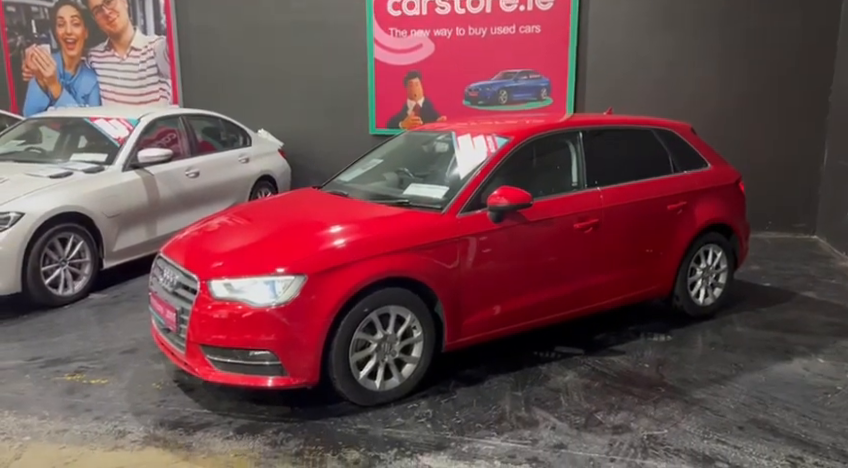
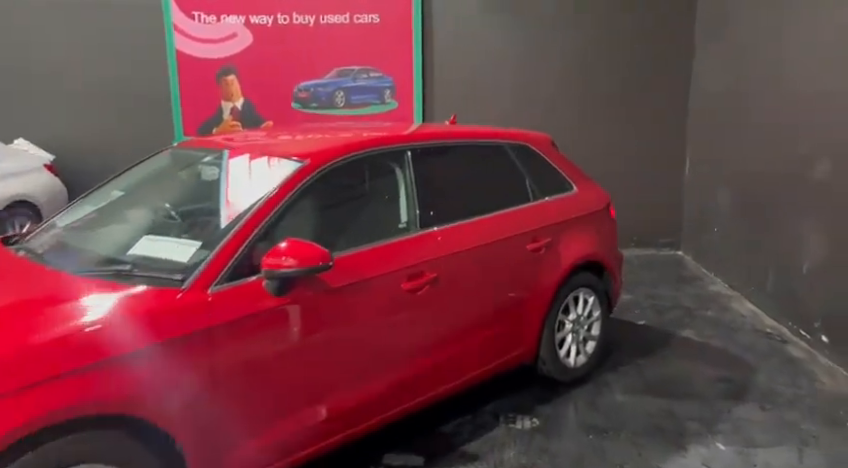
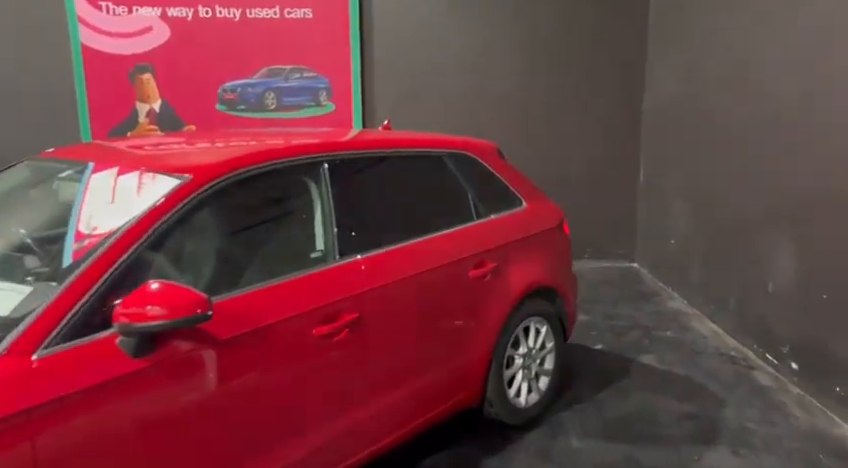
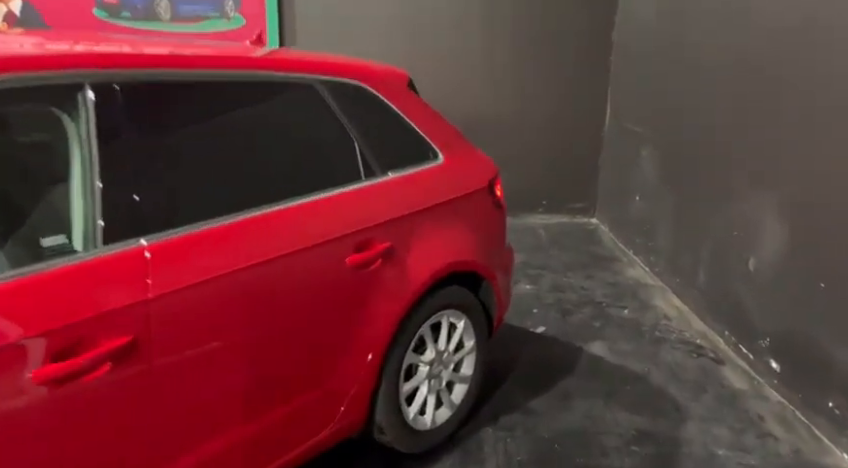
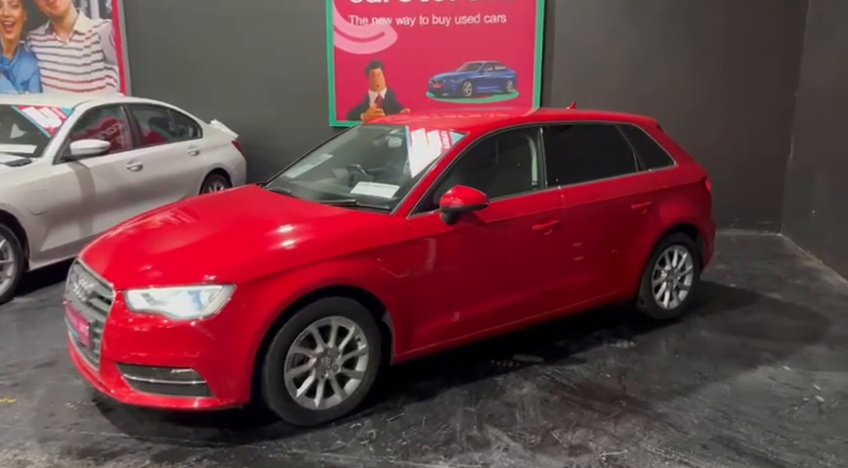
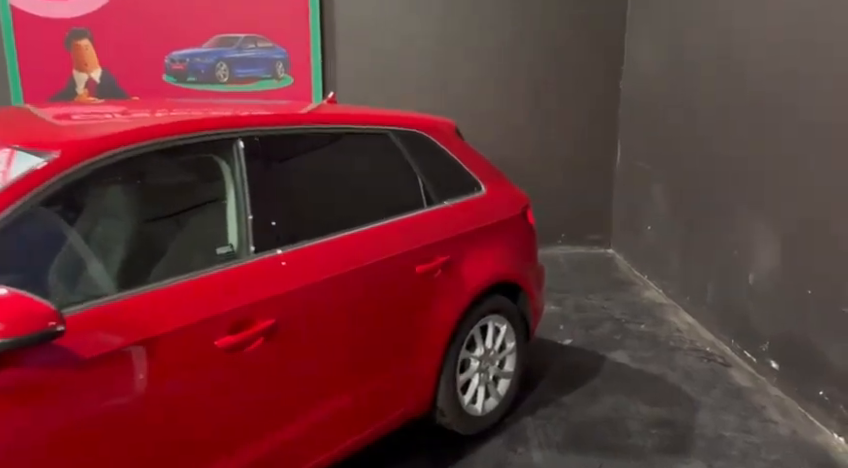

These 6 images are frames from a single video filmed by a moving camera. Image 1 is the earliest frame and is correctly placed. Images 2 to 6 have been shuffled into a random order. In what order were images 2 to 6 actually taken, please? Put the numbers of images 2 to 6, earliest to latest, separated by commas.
5, 2, 3, 6, 4
